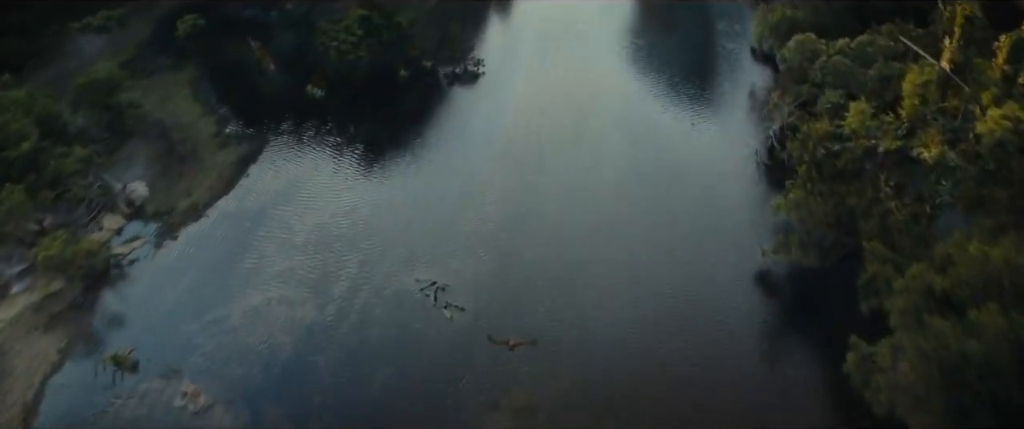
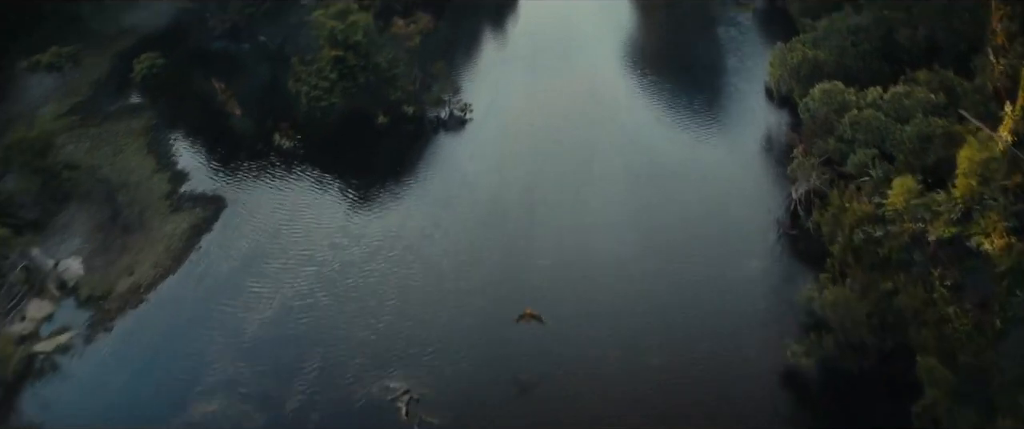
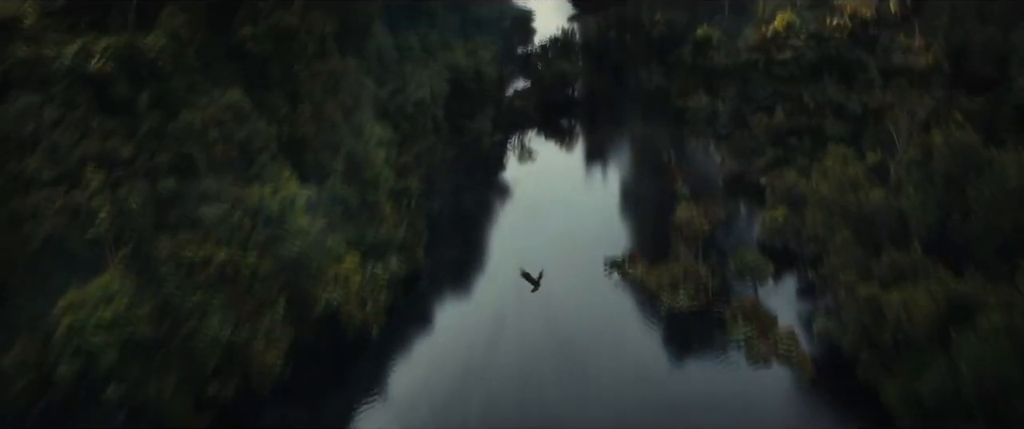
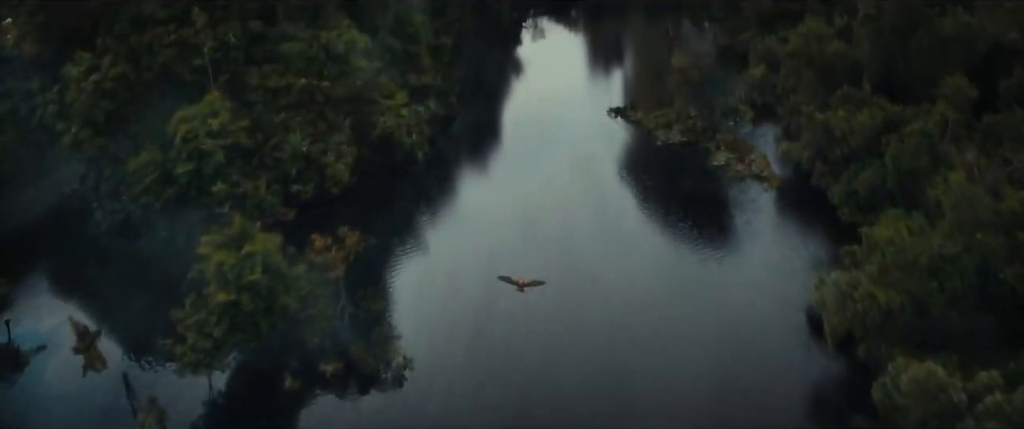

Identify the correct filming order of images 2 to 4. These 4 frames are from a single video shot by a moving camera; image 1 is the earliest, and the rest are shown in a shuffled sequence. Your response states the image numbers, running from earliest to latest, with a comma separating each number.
2, 4, 3
